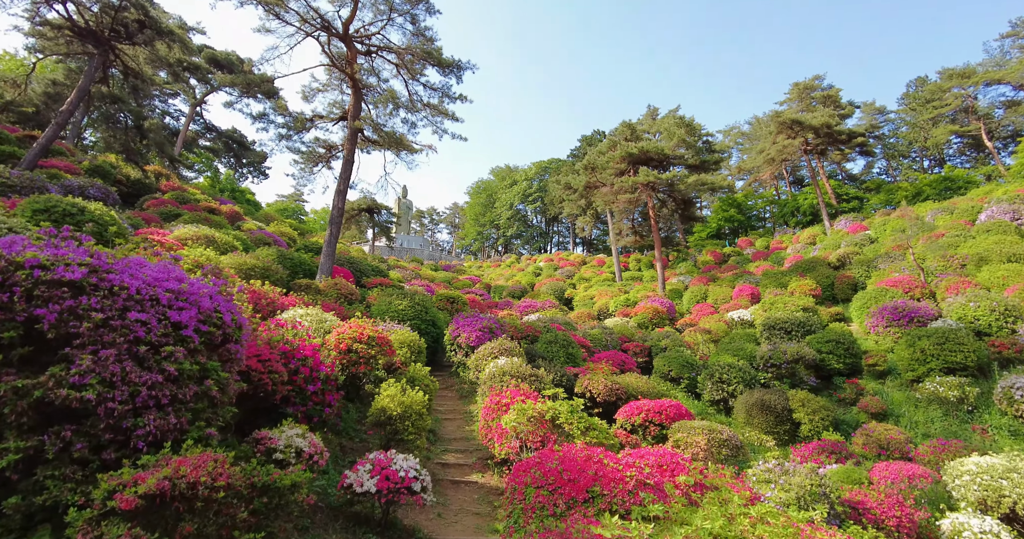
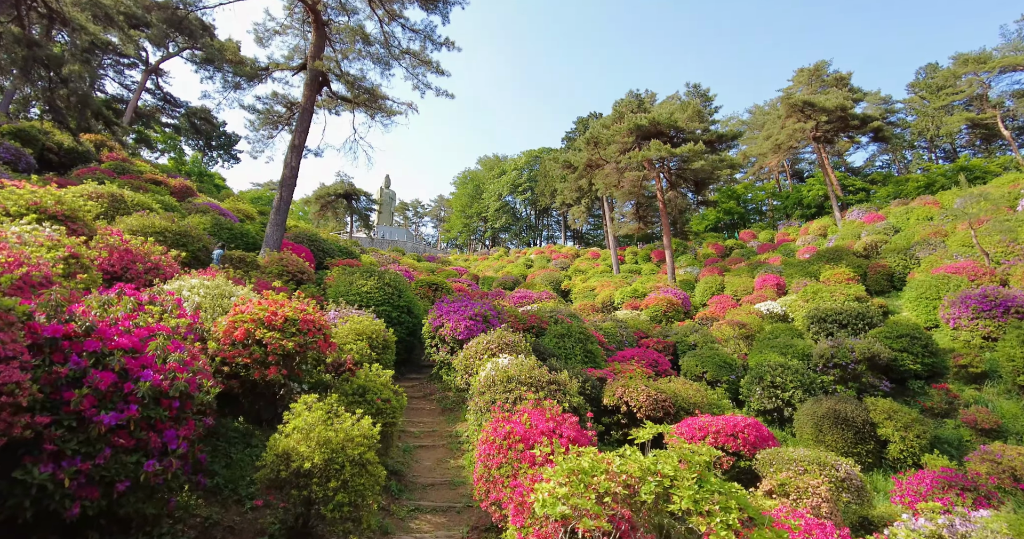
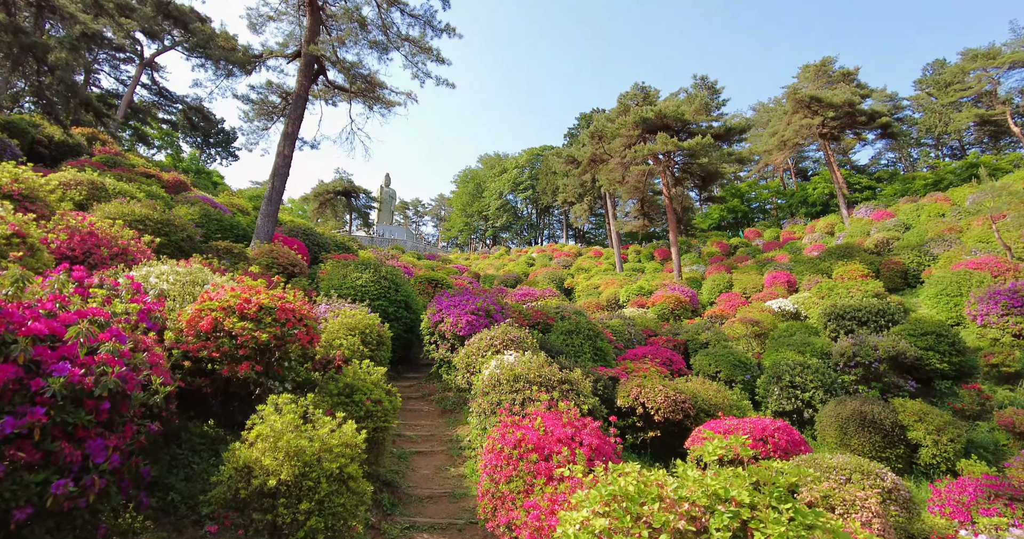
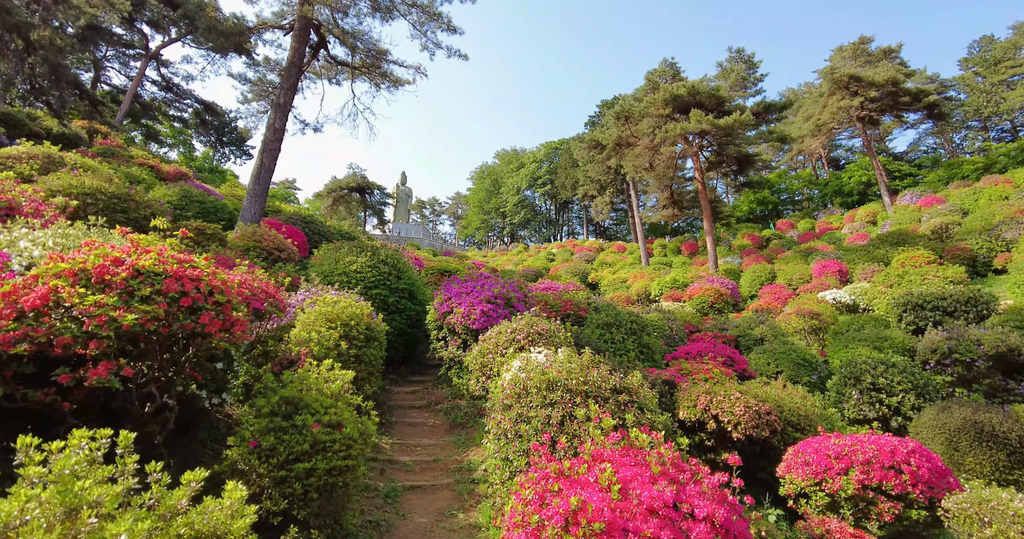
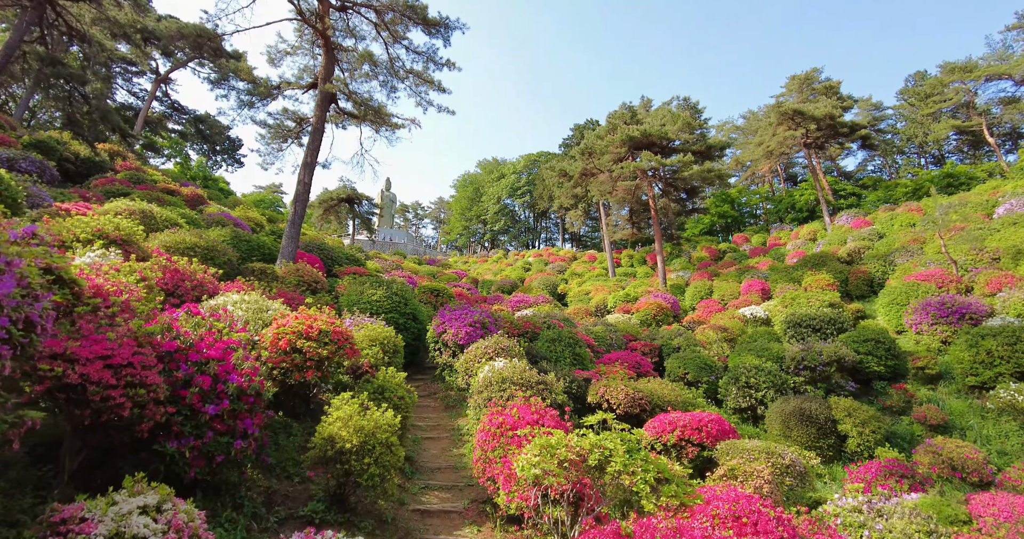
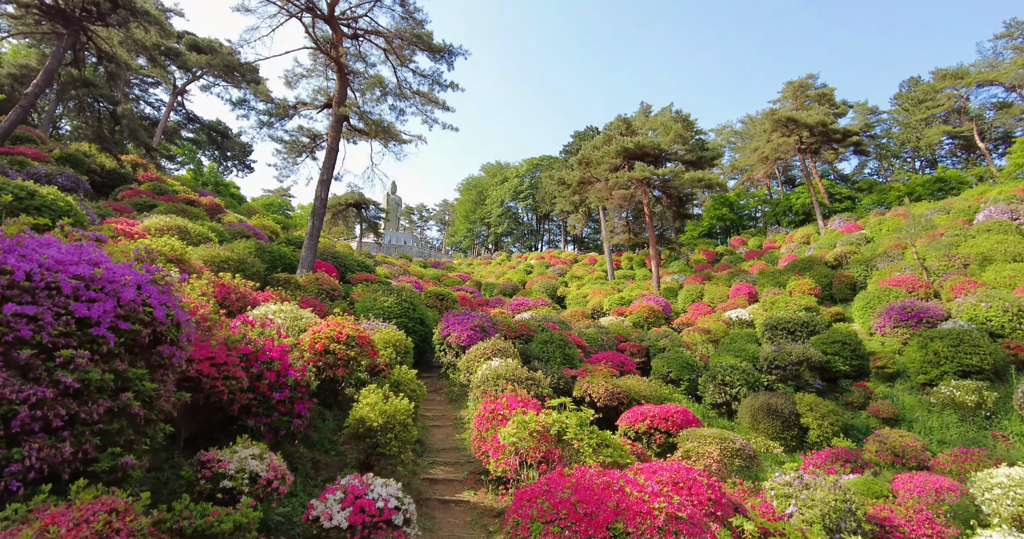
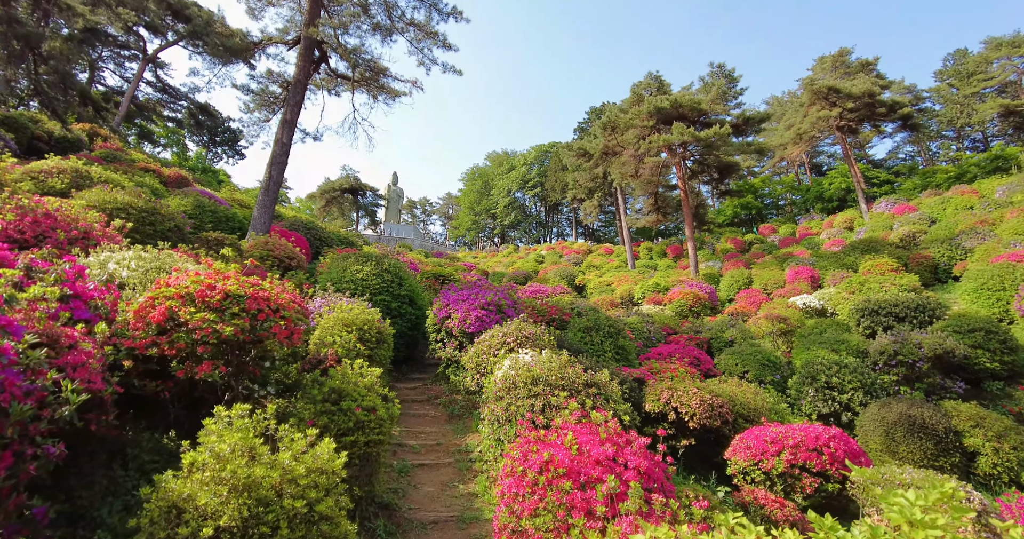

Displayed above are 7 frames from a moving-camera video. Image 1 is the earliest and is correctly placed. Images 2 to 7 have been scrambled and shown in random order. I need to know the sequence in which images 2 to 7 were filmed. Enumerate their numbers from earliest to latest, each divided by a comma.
6, 5, 2, 3, 7, 4
